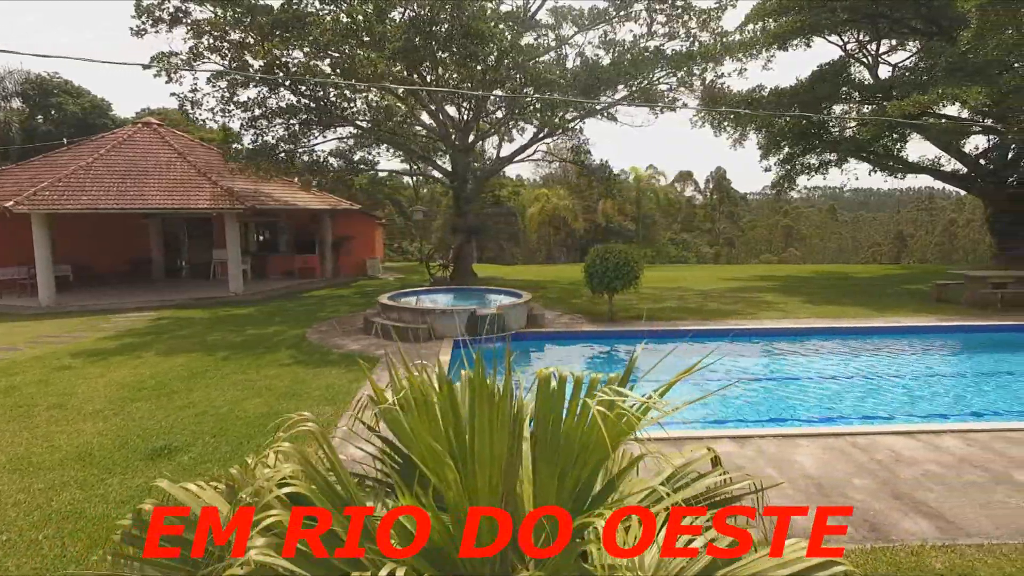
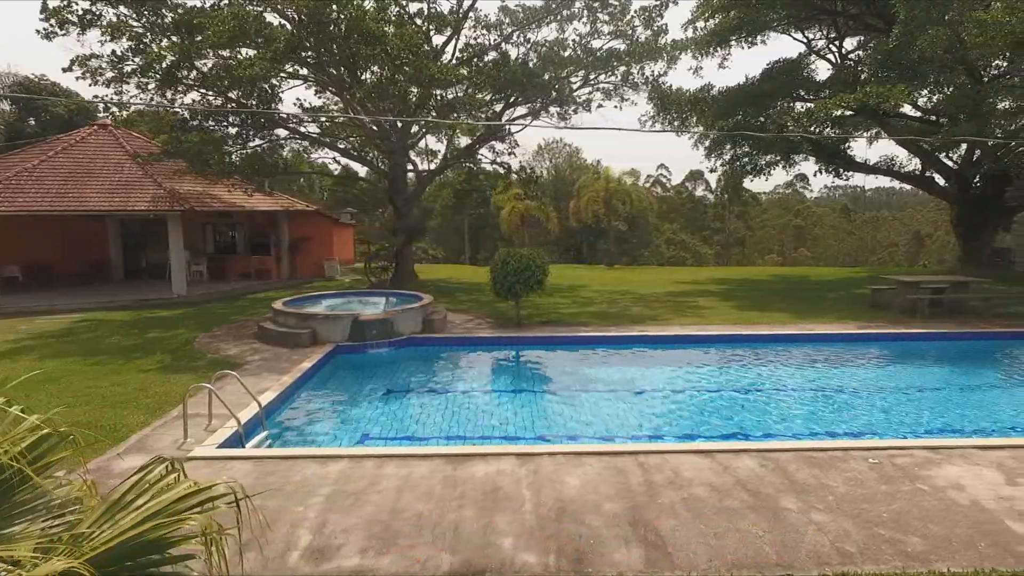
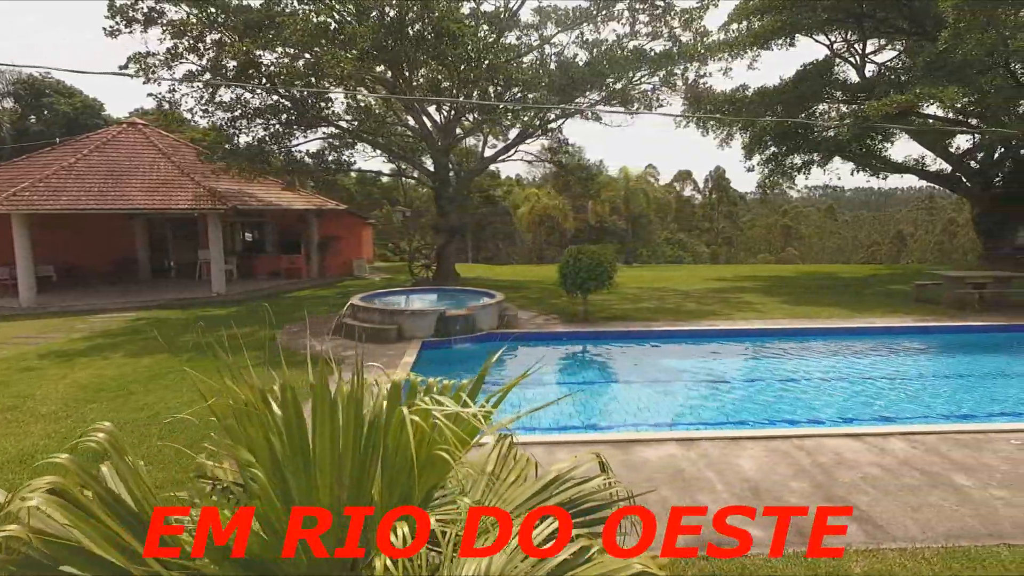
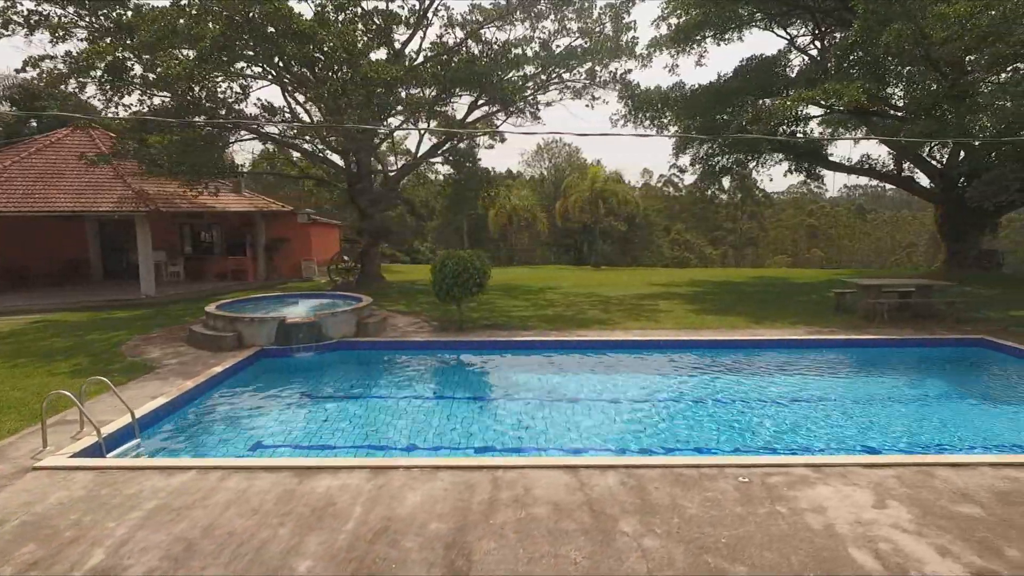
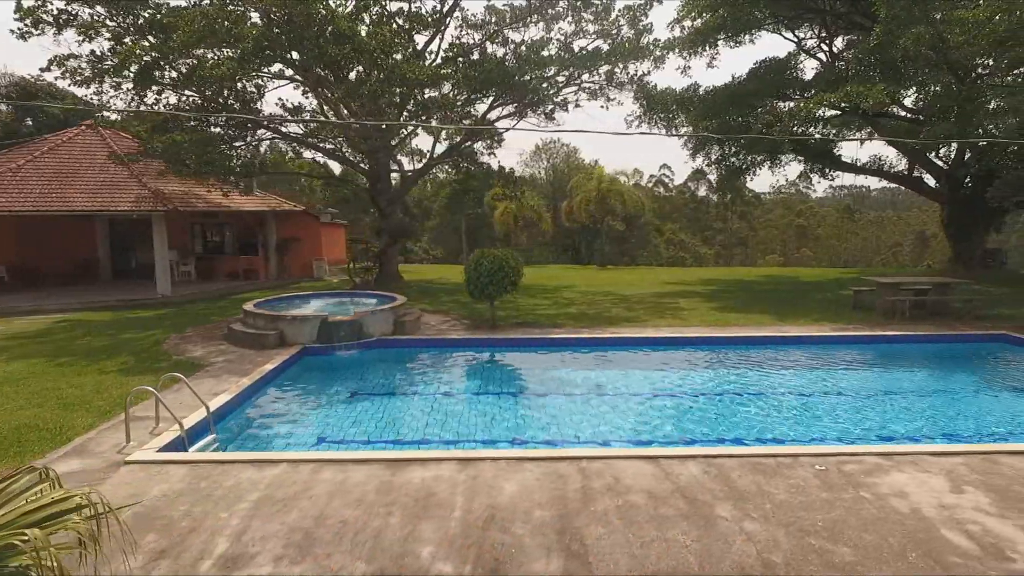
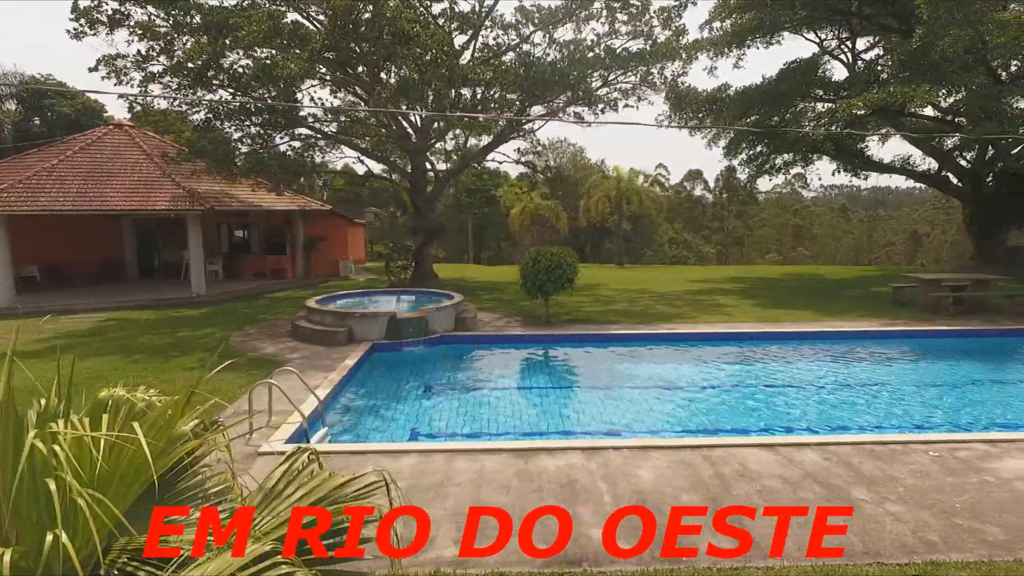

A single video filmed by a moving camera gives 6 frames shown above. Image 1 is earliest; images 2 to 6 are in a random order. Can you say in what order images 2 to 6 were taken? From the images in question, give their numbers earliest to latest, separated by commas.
3, 6, 2, 5, 4
